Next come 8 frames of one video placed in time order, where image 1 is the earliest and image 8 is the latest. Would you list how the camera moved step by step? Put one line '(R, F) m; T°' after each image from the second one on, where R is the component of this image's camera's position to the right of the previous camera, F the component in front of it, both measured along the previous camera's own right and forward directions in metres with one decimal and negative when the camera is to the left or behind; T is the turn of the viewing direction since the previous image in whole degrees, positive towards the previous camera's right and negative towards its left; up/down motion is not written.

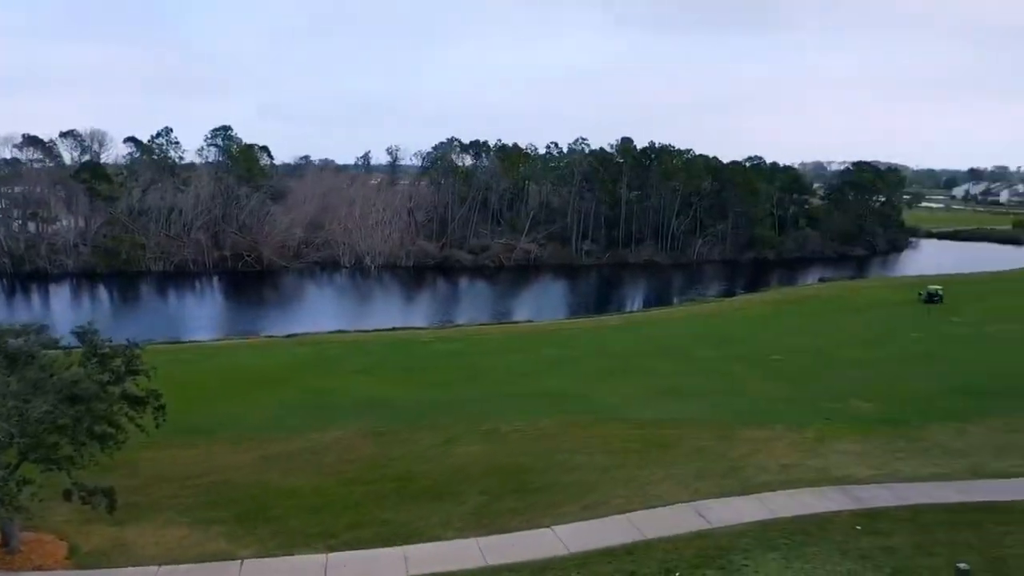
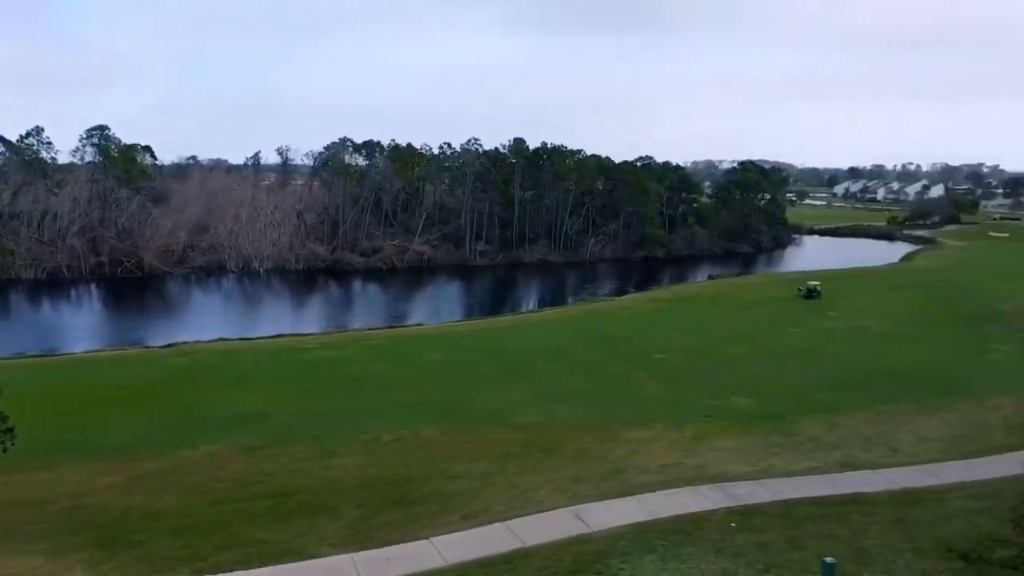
(+0.4, +0.2) m; +6°
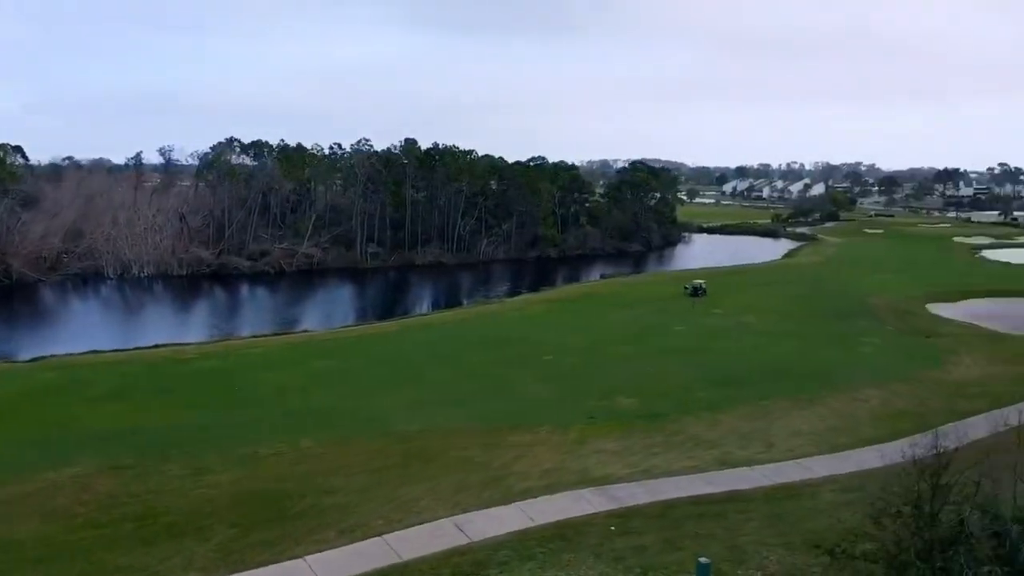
(+0.4, +0.2) m; +6°
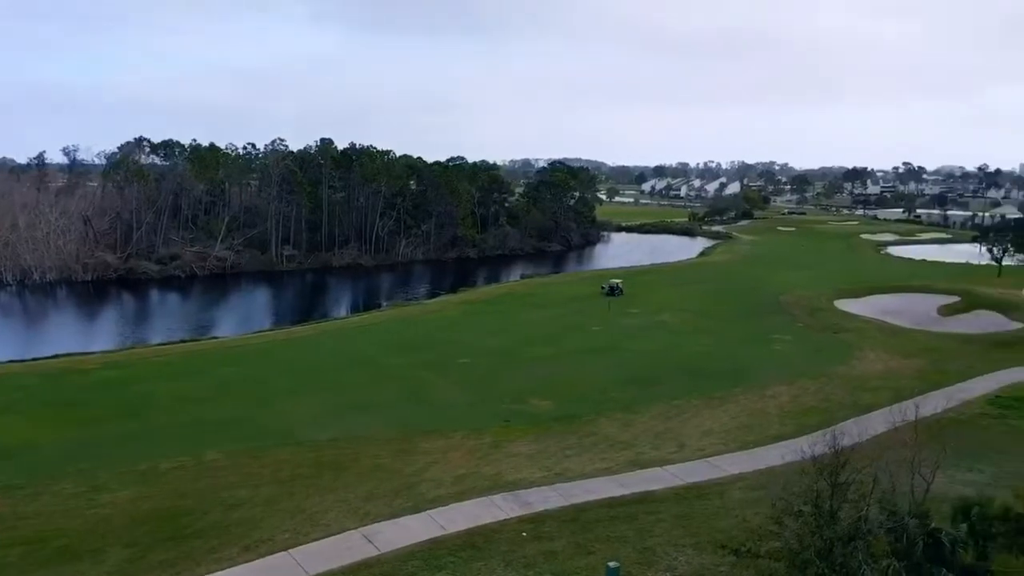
(+0.3, +0.1) m; +5°
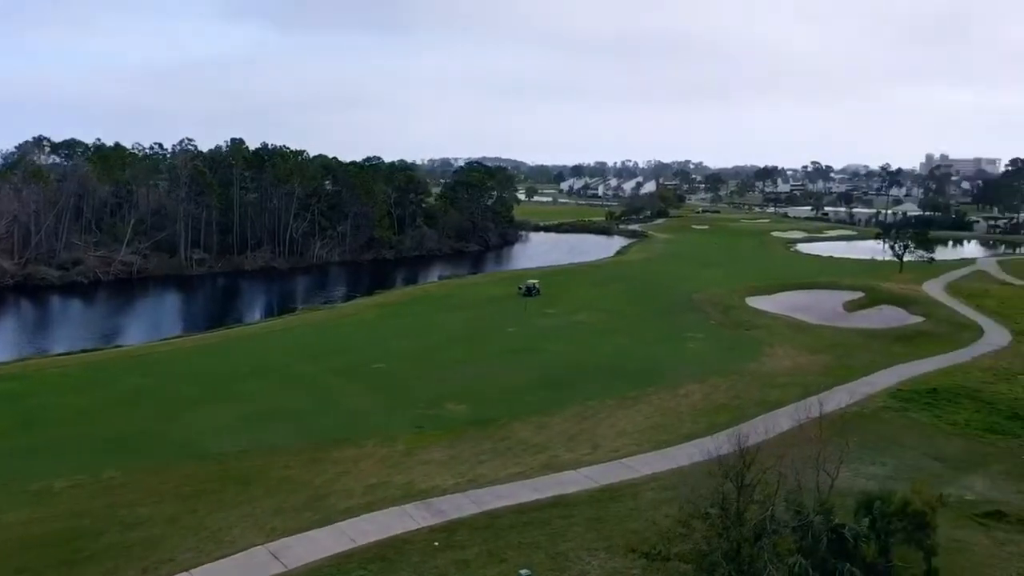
(+0.2, +0.2) m; +5°
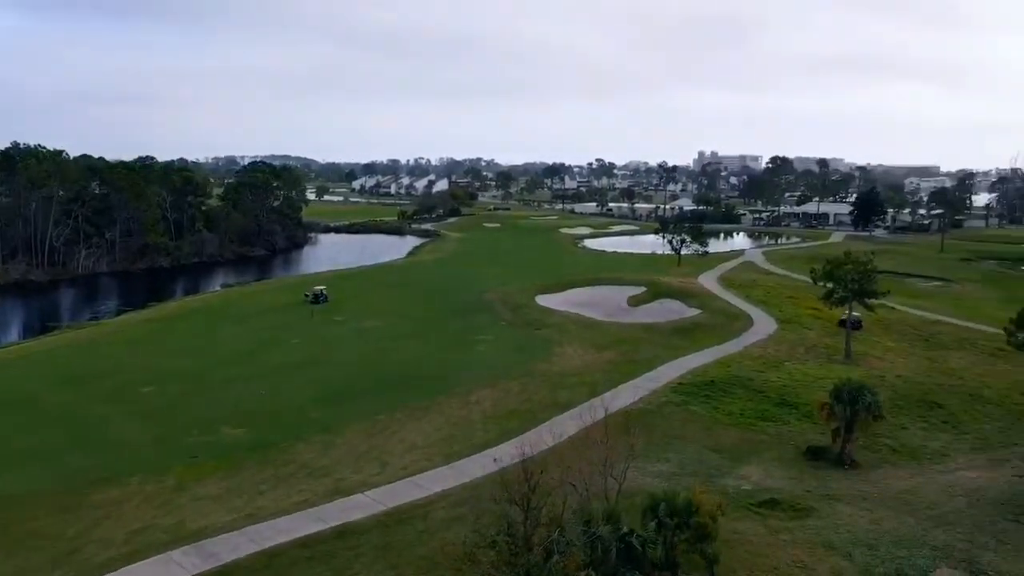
(+0.4, +0.7) m; +12°
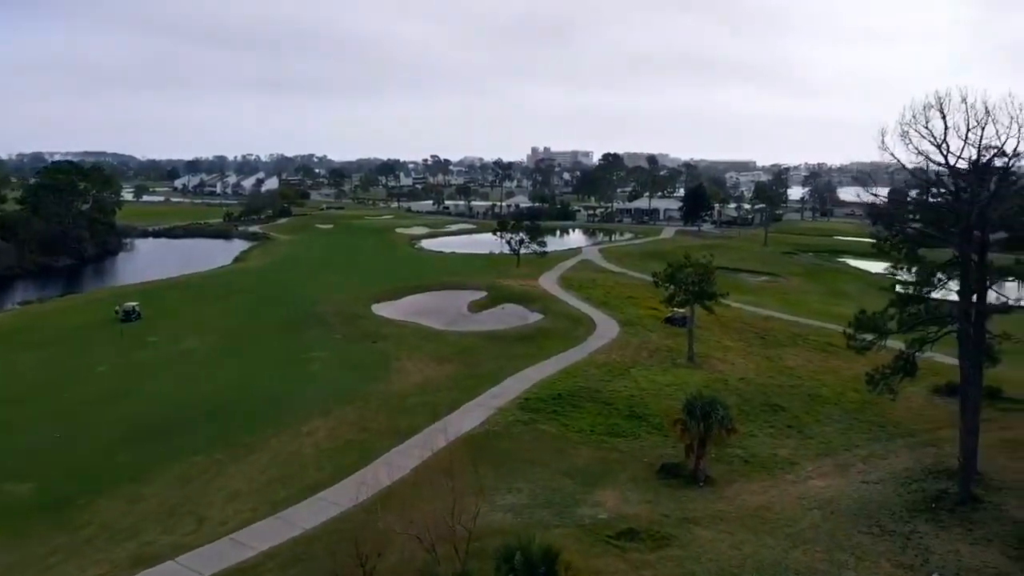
(+0.1, +1.8) m; +10°
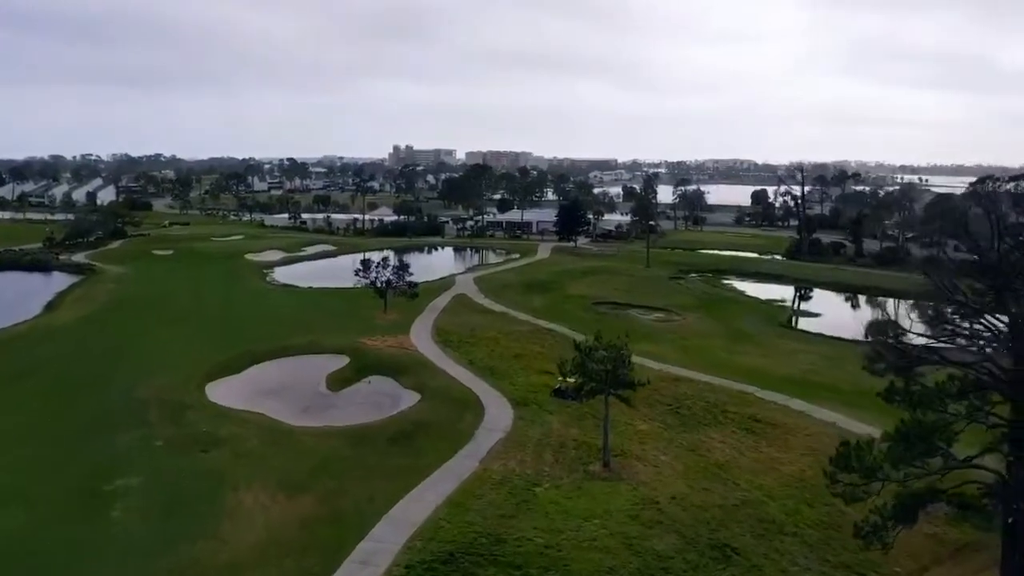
(-0.1, +6.8) m; +8°
